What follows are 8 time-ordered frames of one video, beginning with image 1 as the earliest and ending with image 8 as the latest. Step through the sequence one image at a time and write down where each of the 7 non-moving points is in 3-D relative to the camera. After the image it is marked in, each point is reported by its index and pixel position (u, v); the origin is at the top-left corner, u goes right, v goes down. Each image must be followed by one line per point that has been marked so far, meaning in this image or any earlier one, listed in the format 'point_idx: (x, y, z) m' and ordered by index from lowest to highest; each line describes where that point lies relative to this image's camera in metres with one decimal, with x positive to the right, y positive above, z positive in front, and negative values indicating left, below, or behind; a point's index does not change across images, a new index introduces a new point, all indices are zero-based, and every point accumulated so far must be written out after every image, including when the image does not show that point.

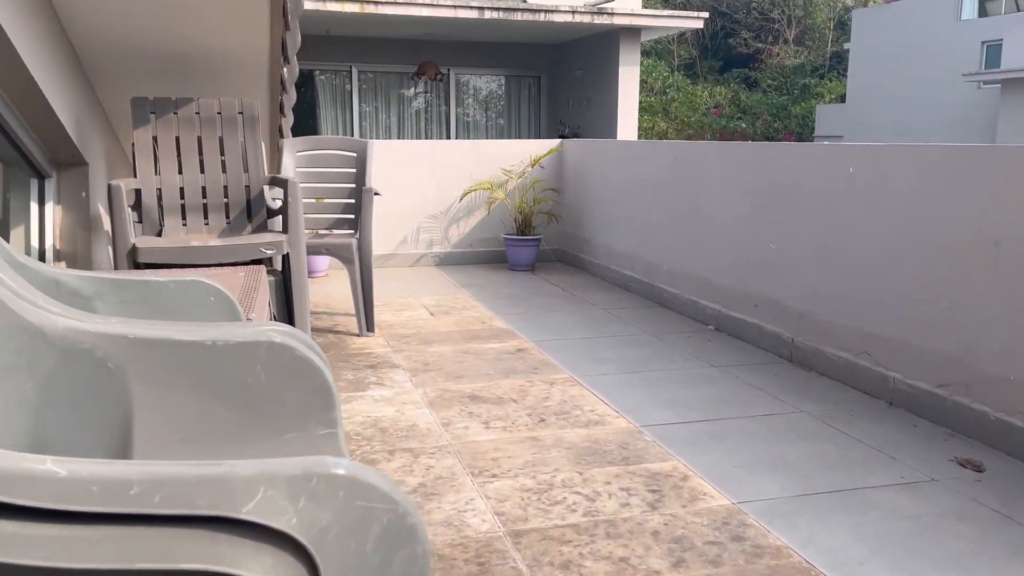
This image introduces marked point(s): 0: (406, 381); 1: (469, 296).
0: (-0.5, -0.4, +3.6) m
1: (-0.3, -0.1, +5.6) m
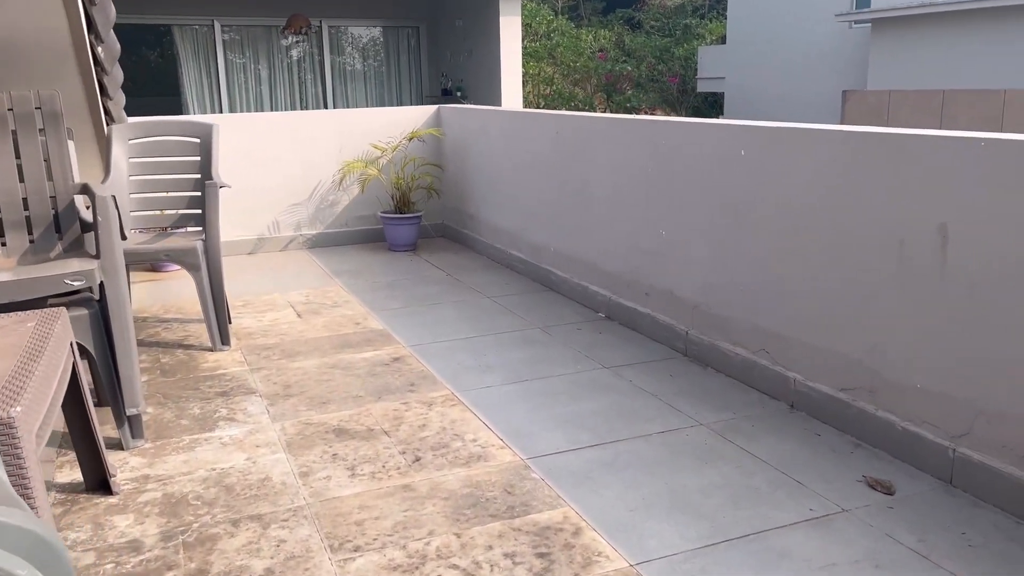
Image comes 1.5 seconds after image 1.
0: (-0.9, -0.5, +3.2) m
1: (-1.0, 0.0, +5.1) m
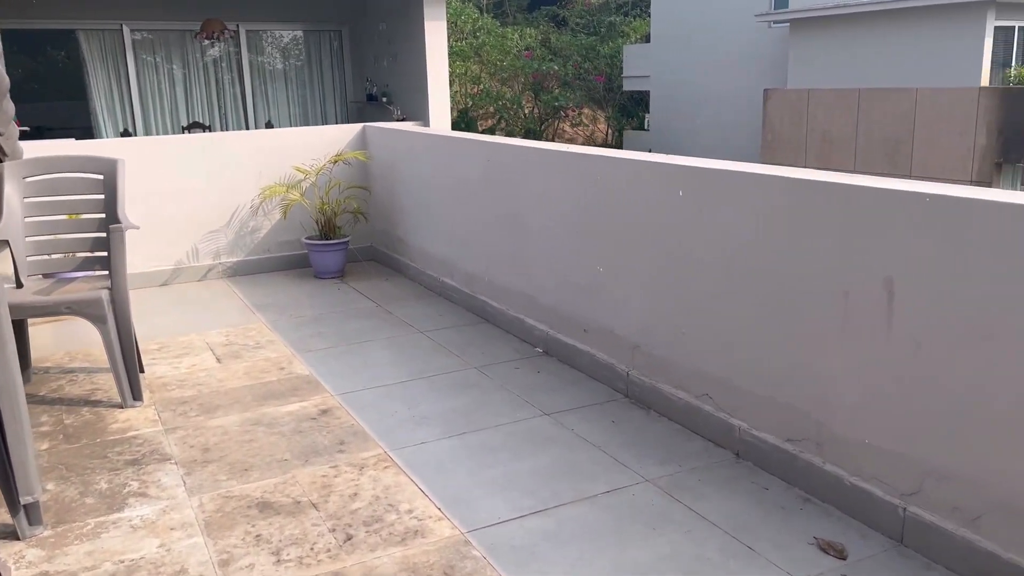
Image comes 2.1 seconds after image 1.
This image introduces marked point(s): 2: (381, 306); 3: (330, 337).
0: (-1.2, -0.7, +2.9) m
1: (-1.4, -0.2, +4.8) m
2: (-0.8, -0.1, +5.2) m
3: (-1.0, -0.3, +4.6) m
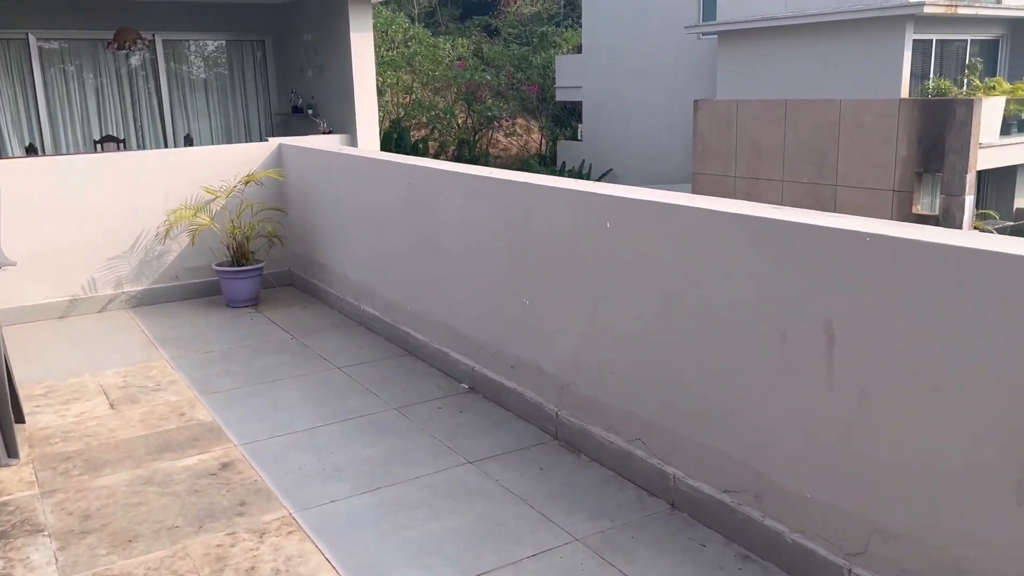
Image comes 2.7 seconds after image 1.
0: (-1.4, -0.8, +2.6) m
1: (-1.8, -0.4, +4.5) m
2: (-1.2, -0.3, +4.8) m
3: (-1.4, -0.4, +4.2) m
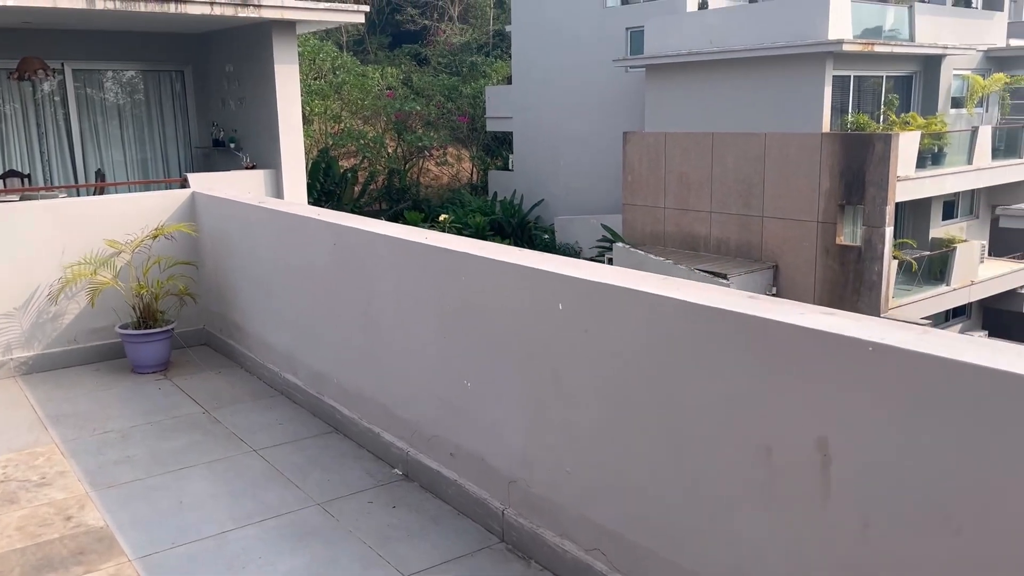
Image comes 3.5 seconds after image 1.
0: (-1.6, -1.1, +2.1) m
1: (-2.1, -0.7, +3.9) m
2: (-1.6, -0.6, +4.3) m
3: (-1.6, -0.8, +3.7) m
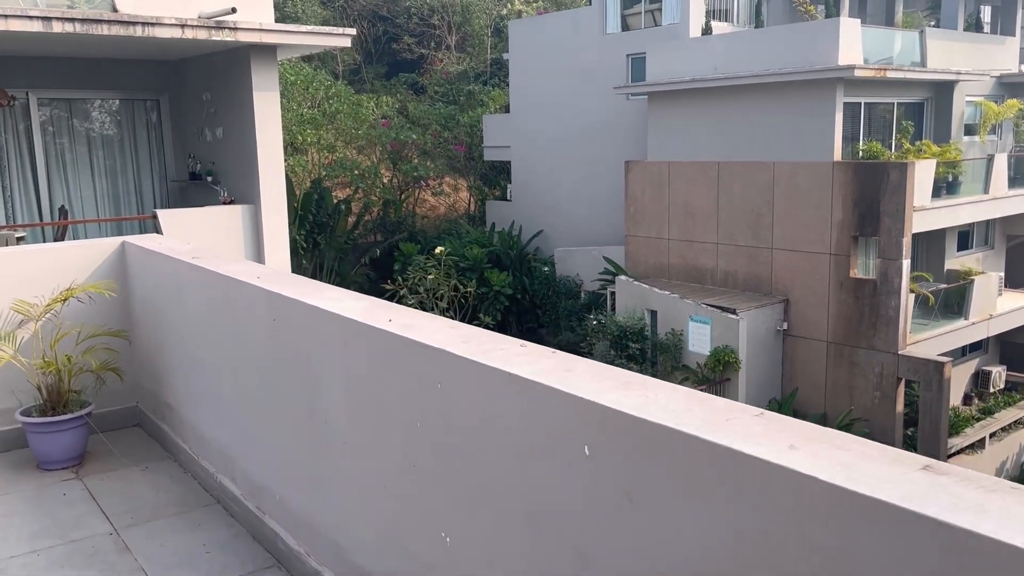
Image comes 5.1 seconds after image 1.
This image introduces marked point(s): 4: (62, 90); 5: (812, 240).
0: (-1.6, -1.4, +1.1) m
1: (-2.1, -1.1, +3.0) m
2: (-1.6, -1.0, +3.4) m
3: (-1.6, -1.1, +2.7) m
4: (-5.9, +2.6, +11.1) m
5: (+5.6, +0.9, +16.1) m
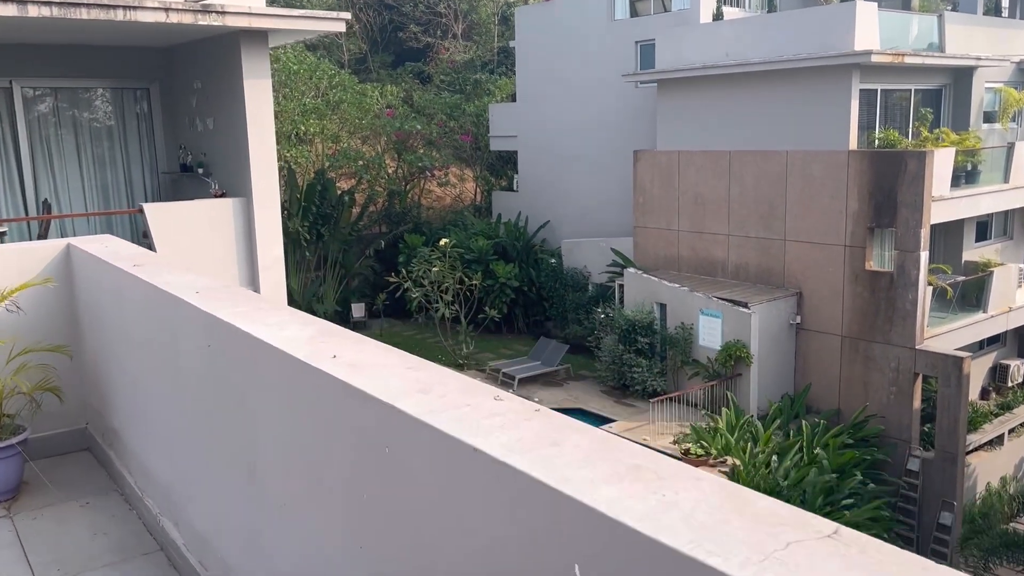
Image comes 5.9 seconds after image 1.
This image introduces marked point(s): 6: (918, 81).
0: (-1.6, -1.5, +0.6) m
1: (-2.1, -1.1, +2.5) m
2: (-1.6, -1.0, +2.9) m
3: (-1.7, -1.1, +2.3) m
4: (-5.9, +2.6, +10.7) m
5: (+5.7, +1.0, +15.5) m
6: (+8.7, +4.4, +18.0) m
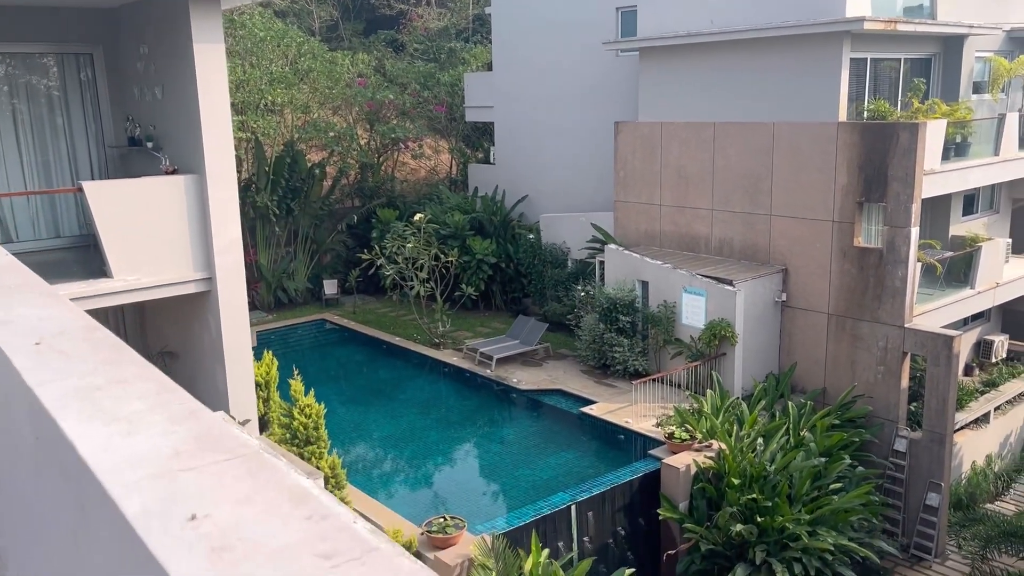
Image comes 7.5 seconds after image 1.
0: (-1.6, -1.6, -0.2) m
1: (-2.2, -1.2, +1.6) m
2: (-1.6, -1.1, +2.1) m
3: (-1.7, -1.3, +1.4) m
4: (-6.2, +2.8, +9.6) m
5: (+5.3, +1.4, +14.8) m
6: (+8.2, +4.9, +17.2) m
